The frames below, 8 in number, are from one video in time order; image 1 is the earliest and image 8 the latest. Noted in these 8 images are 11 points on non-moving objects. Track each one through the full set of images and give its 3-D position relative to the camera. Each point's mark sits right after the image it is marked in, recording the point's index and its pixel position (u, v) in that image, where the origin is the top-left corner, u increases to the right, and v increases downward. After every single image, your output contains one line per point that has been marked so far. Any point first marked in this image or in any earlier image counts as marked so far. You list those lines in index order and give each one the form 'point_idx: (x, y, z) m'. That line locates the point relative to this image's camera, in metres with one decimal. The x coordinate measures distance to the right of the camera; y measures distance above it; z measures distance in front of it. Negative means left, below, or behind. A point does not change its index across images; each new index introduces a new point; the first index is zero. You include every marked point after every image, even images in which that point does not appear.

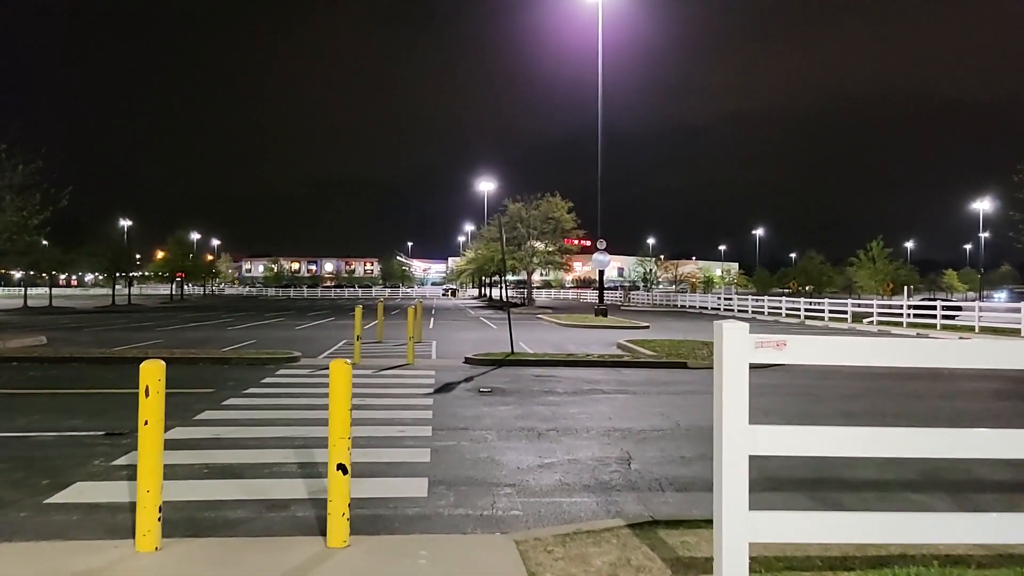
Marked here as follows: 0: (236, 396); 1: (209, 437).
0: (-4.7, -1.8, +12.1) m
1: (-3.7, -1.8, +8.9) m
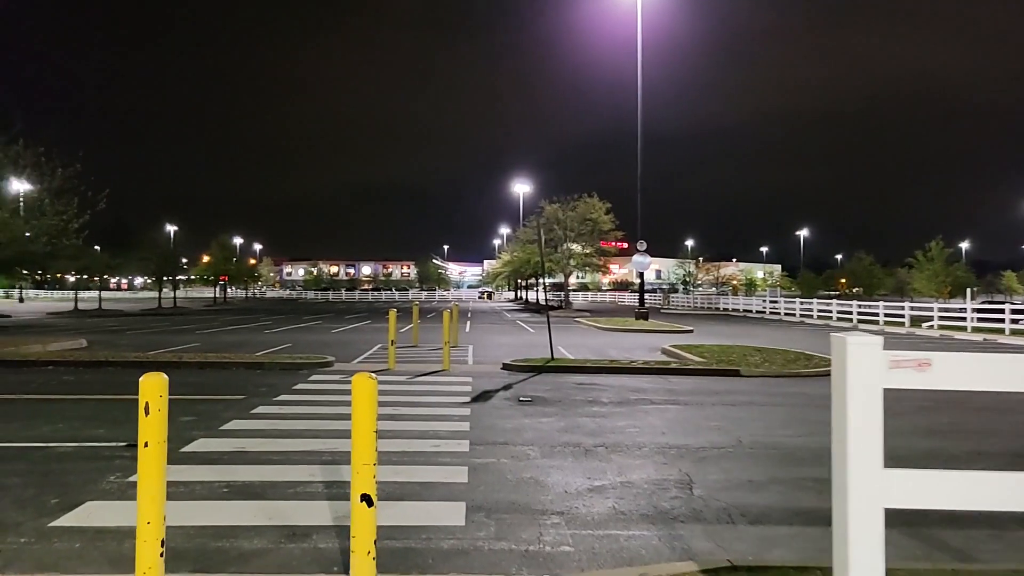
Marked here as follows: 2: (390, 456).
0: (-4.0, -1.9, +11.5) m
1: (-3.2, -1.9, +8.3) m
2: (-1.4, -1.9, +8.1) m
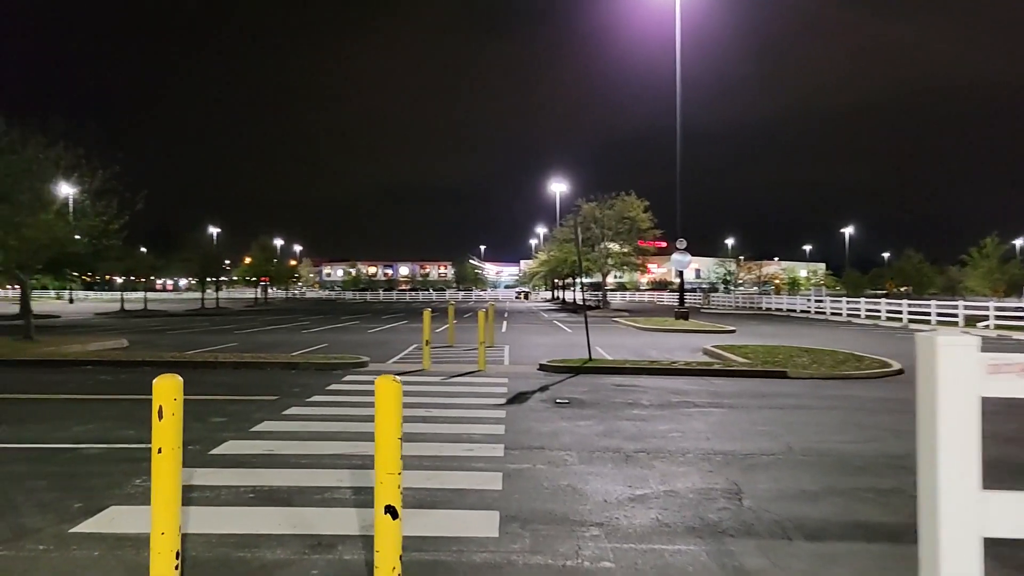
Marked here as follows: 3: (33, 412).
0: (-3.4, -1.8, +11.4) m
1: (-2.8, -1.8, +8.1) m
2: (-1.0, -1.9, +7.8) m
3: (-6.8, -1.8, +10.2) m
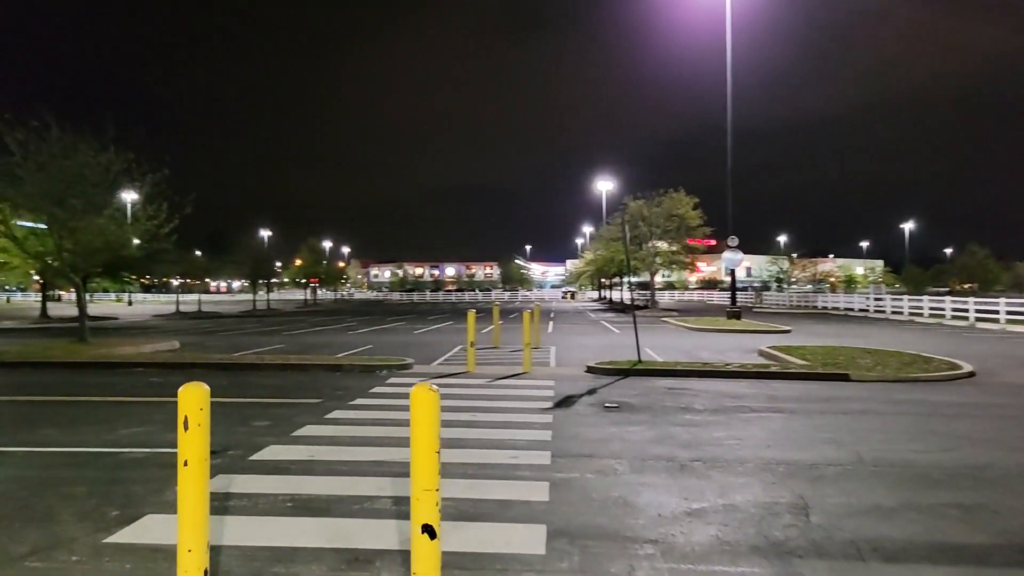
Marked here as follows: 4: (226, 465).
0: (-2.7, -1.9, +11.2) m
1: (-2.3, -1.9, +7.9) m
2: (-0.5, -1.9, +7.5) m
3: (-6.2, -1.8, +10.2) m
4: (-3.0, -1.8, +7.4) m
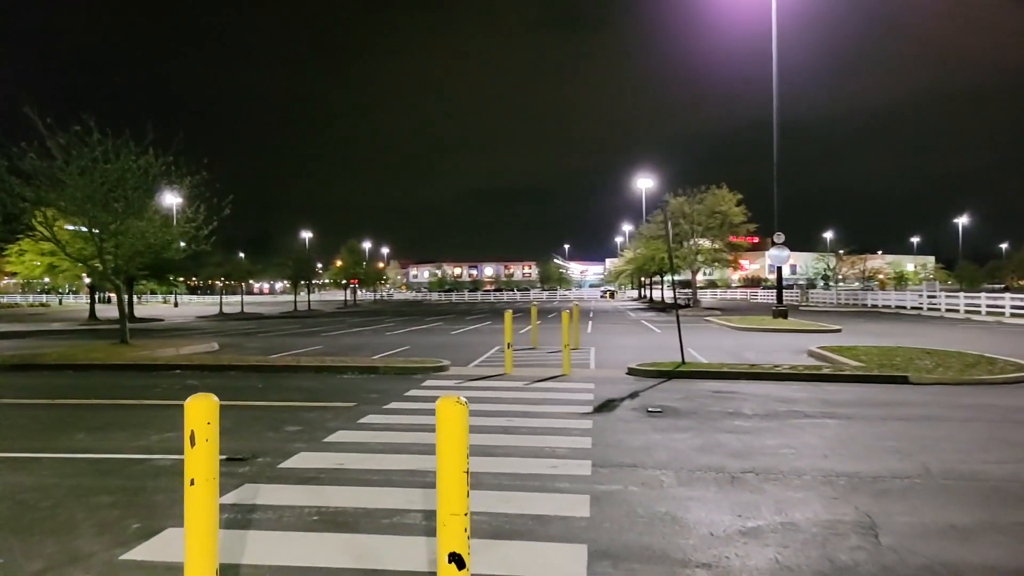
0: (-2.1, -1.9, +10.9) m
1: (-1.9, -1.9, +7.6) m
2: (-0.1, -1.9, +7.1) m
3: (-5.6, -1.9, +10.1) m
4: (-2.6, -1.9, +7.2) m
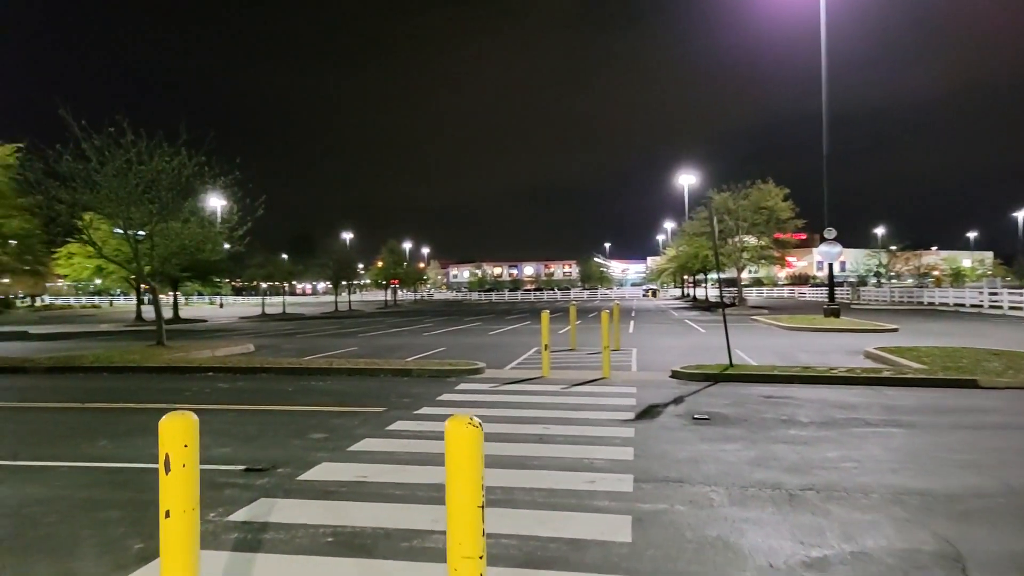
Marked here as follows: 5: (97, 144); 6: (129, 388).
0: (-1.6, -1.9, +10.4) m
1: (-1.5, -1.9, +7.1) m
2: (+0.2, -1.9, +6.5) m
3: (-5.1, -1.9, +9.9) m
4: (-2.3, -1.9, +6.7) m
5: (-10.3, +3.6, +17.7) m
6: (-7.1, -1.9, +13.2) m
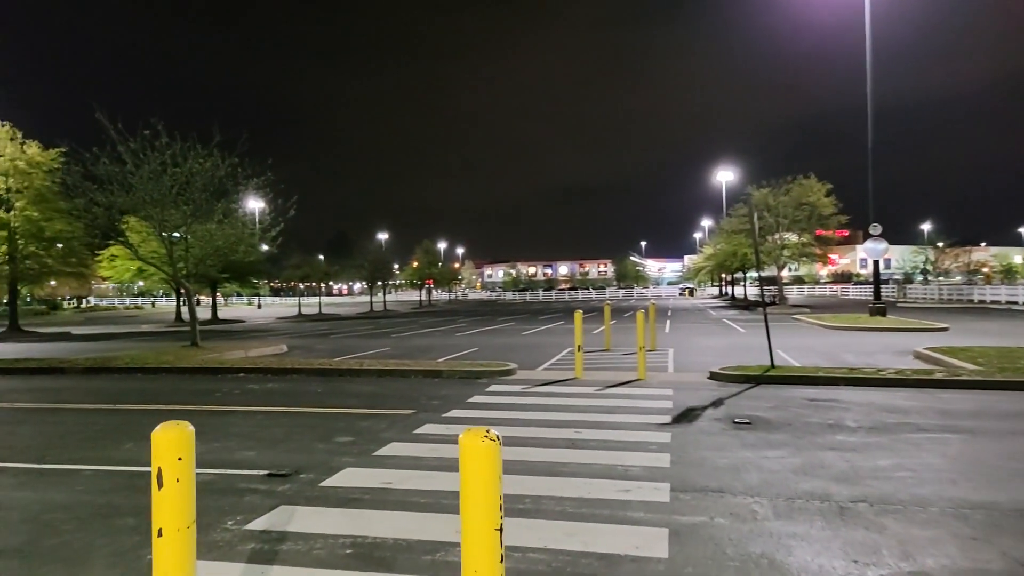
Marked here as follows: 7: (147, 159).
0: (-1.1, -1.9, +10.2) m
1: (-1.3, -1.9, +6.8) m
2: (+0.5, -1.9, +6.2) m
3: (-4.7, -1.9, +9.8) m
4: (-2.0, -1.9, +6.5) m
5: (-9.5, +3.6, +17.9) m
6: (-6.5, -1.9, +13.2) m
7: (-9.2, +3.2, +17.9) m
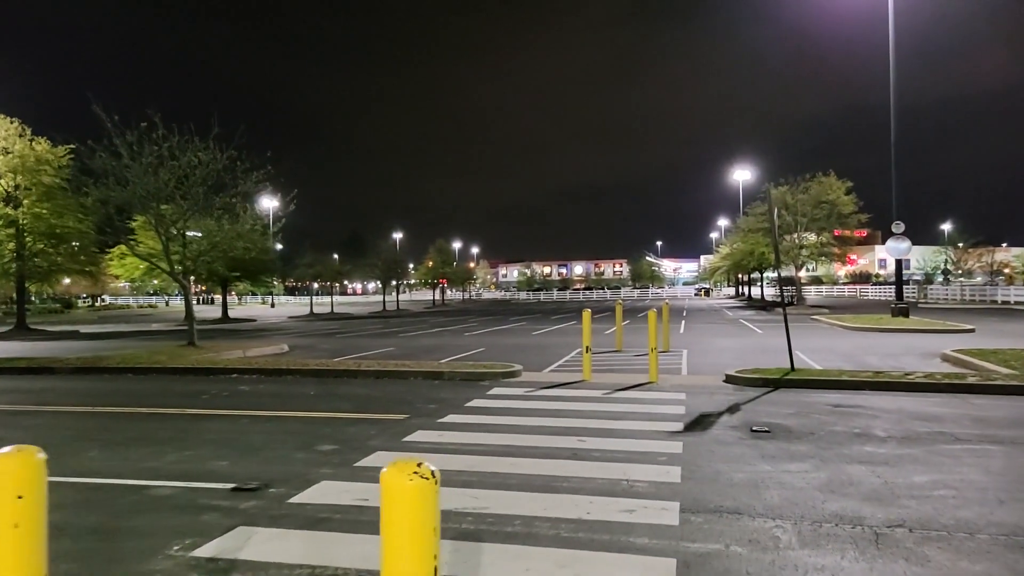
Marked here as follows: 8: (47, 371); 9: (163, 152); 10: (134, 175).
0: (-1.1, -1.8, +9.5) m
1: (-1.3, -1.8, +6.1) m
2: (+0.4, -1.8, +5.4) m
3: (-4.7, -1.8, +9.2) m
4: (-2.1, -1.8, +5.8) m
5: (-9.4, +3.6, +17.4) m
6: (-6.5, -1.8, +12.6) m
7: (-9.0, +3.3, +17.4) m
8: (-9.6, -1.7, +14.7) m
9: (-8.5, +3.3, +17.3) m
10: (-8.9, +2.7, +16.8) m
